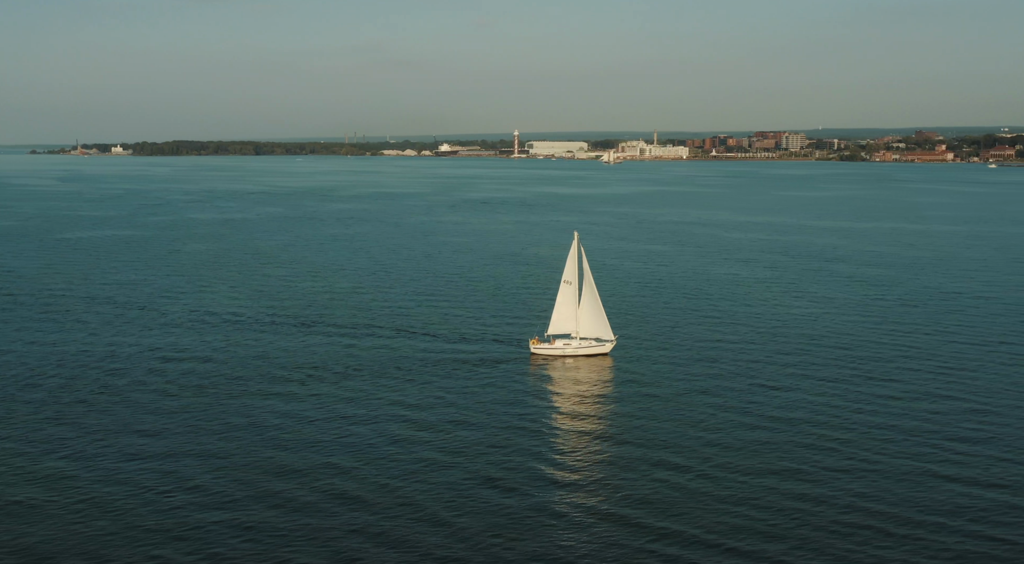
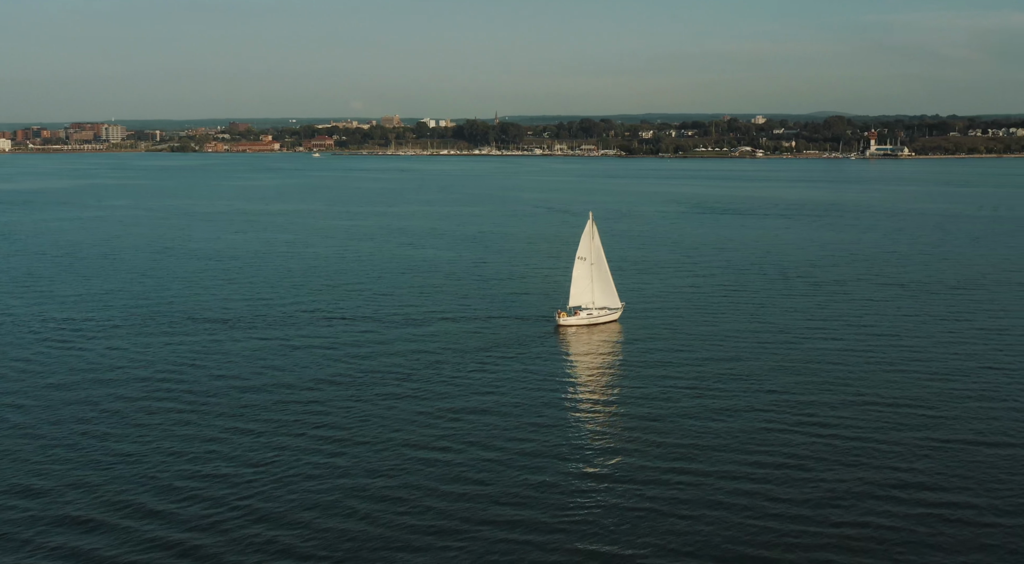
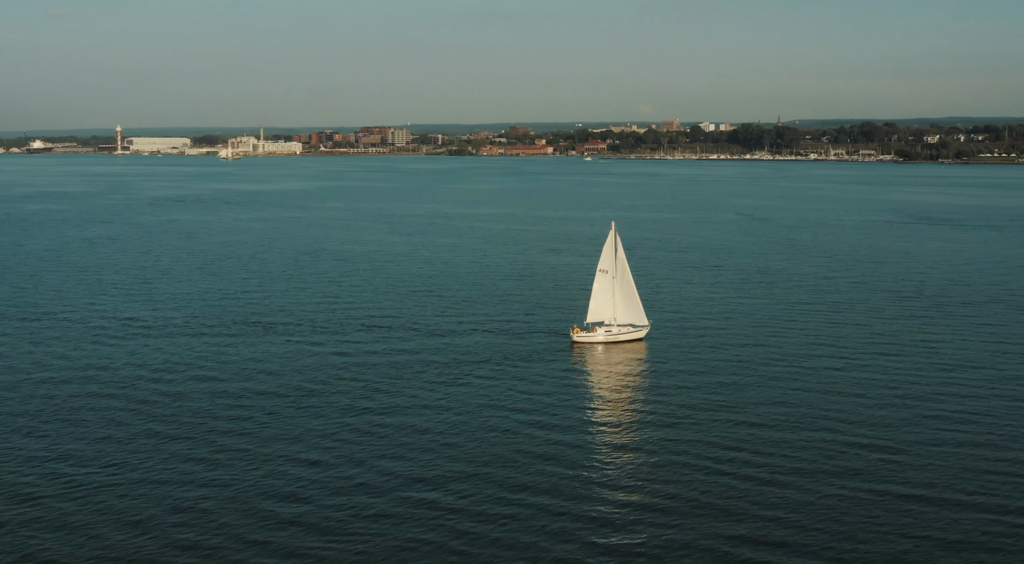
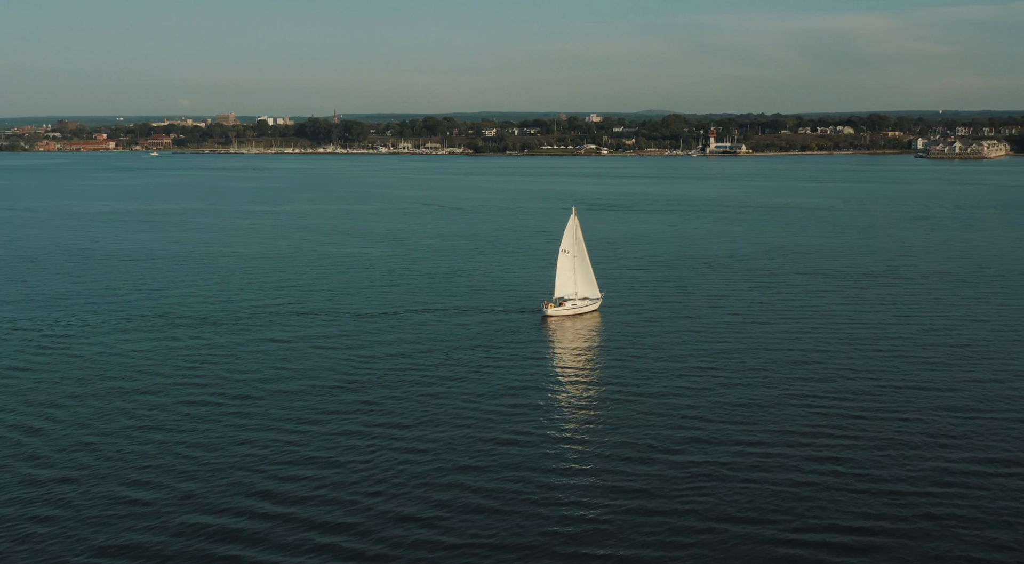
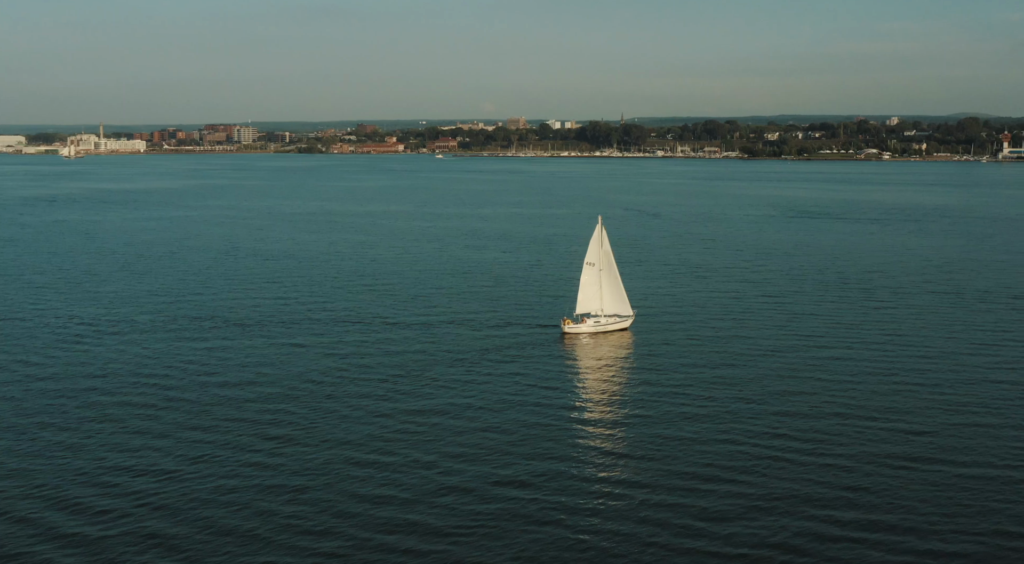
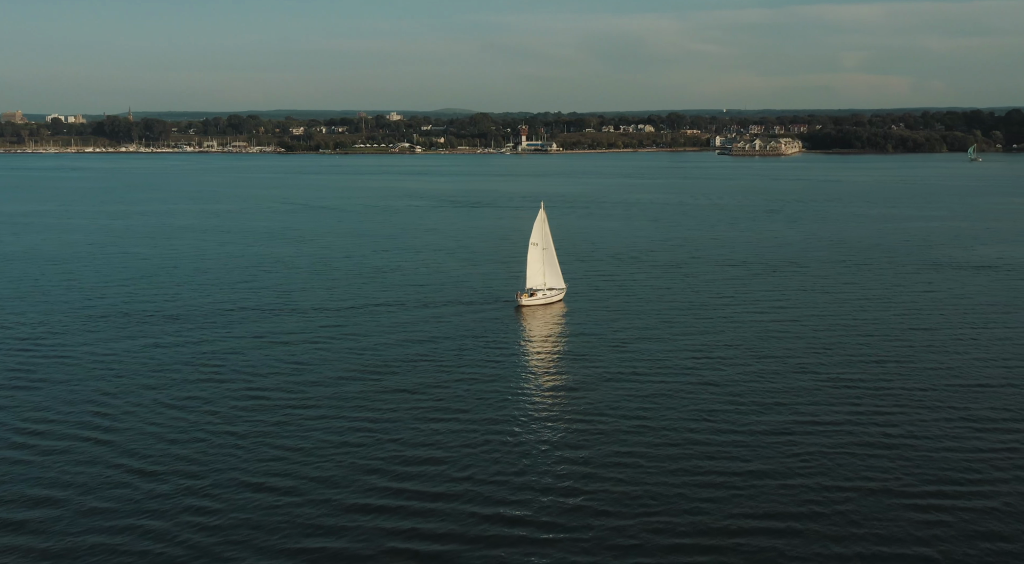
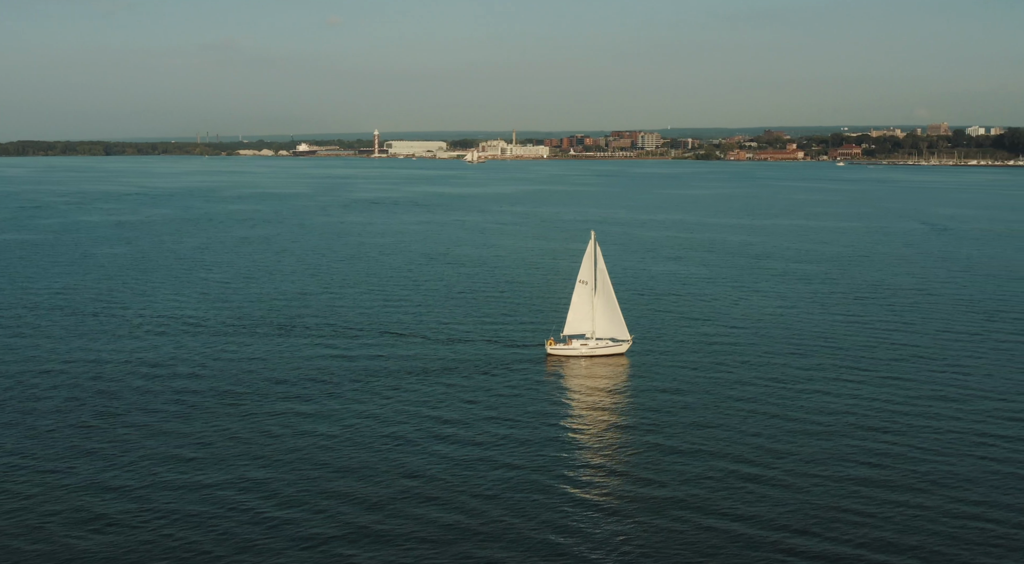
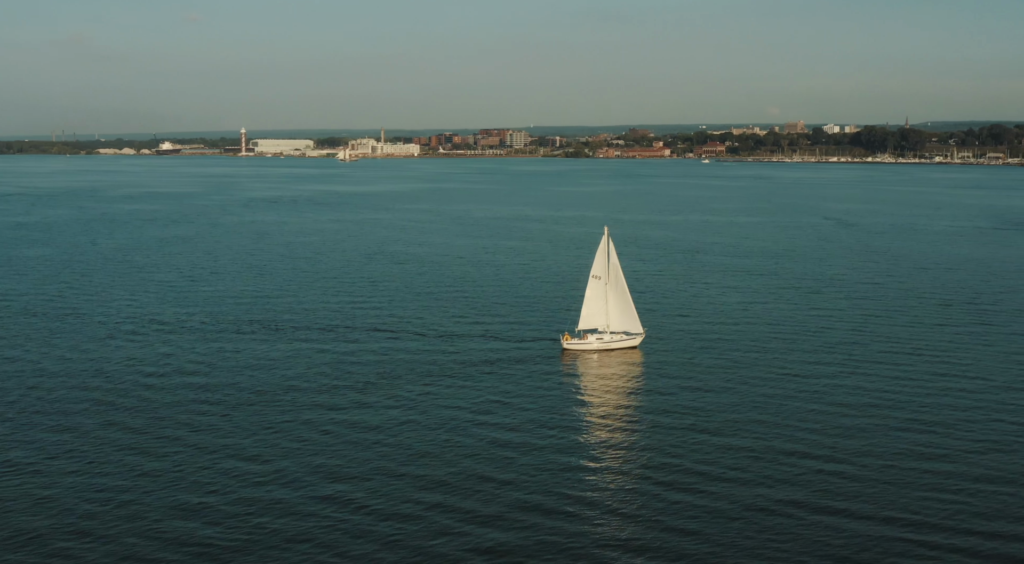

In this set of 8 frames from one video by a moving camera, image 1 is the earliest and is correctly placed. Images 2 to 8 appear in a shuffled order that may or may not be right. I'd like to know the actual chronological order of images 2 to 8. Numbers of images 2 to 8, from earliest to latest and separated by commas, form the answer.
7, 8, 3, 5, 2, 4, 6
